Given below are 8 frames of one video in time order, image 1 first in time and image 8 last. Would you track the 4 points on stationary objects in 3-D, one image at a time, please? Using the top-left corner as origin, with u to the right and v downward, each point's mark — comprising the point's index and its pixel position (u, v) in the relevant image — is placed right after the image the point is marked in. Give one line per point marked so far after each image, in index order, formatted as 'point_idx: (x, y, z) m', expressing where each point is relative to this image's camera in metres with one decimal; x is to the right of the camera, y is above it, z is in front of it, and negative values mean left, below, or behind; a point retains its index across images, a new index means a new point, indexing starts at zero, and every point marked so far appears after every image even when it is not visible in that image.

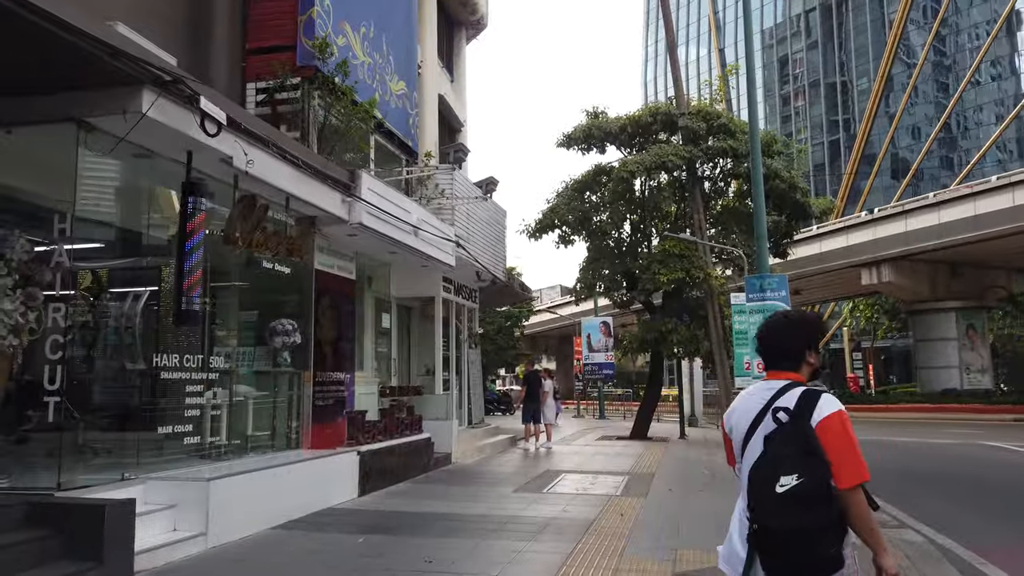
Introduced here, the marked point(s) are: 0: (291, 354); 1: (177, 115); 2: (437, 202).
0: (-2.9, -0.8, +9.7) m
1: (-2.9, +1.5, +6.5) m
2: (-1.4, +1.6, +13.8) m
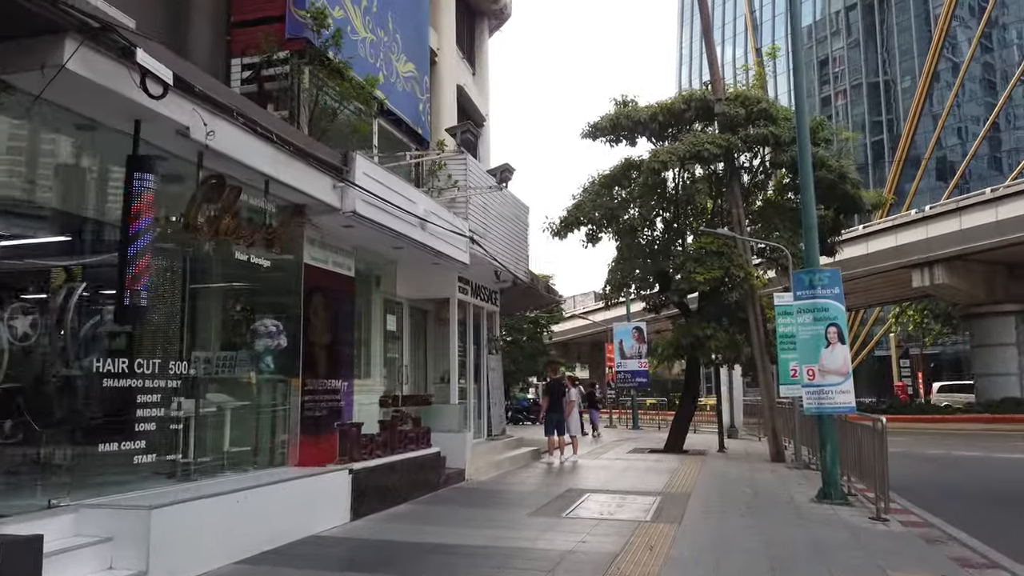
0: (-2.7, -0.8, +8.6) m
1: (-2.9, +1.6, +5.5) m
2: (-1.0, +1.6, +12.7) m
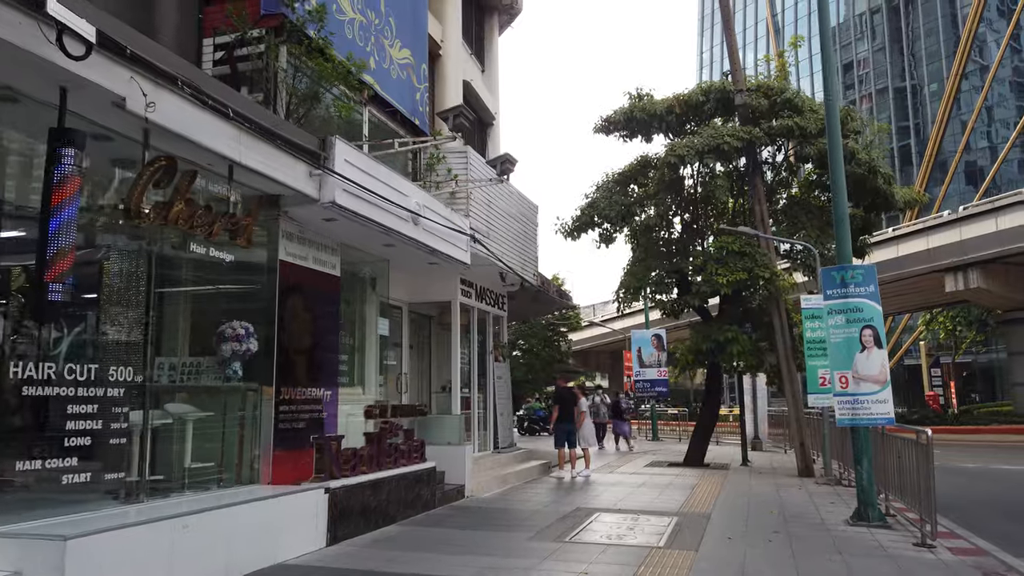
0: (-2.8, -0.8, +7.8) m
1: (-3.0, +1.6, +4.7) m
2: (-1.0, +1.6, +11.9) m
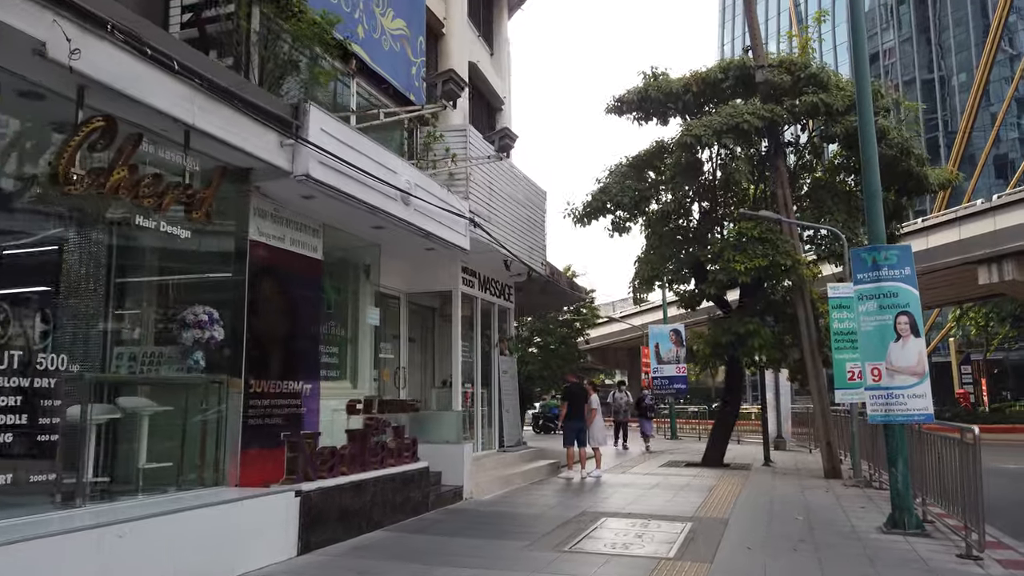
0: (-2.8, -0.6, +7.1) m
1: (-3.2, +1.8, +4.0) m
2: (-0.9, +1.7, +11.1) m
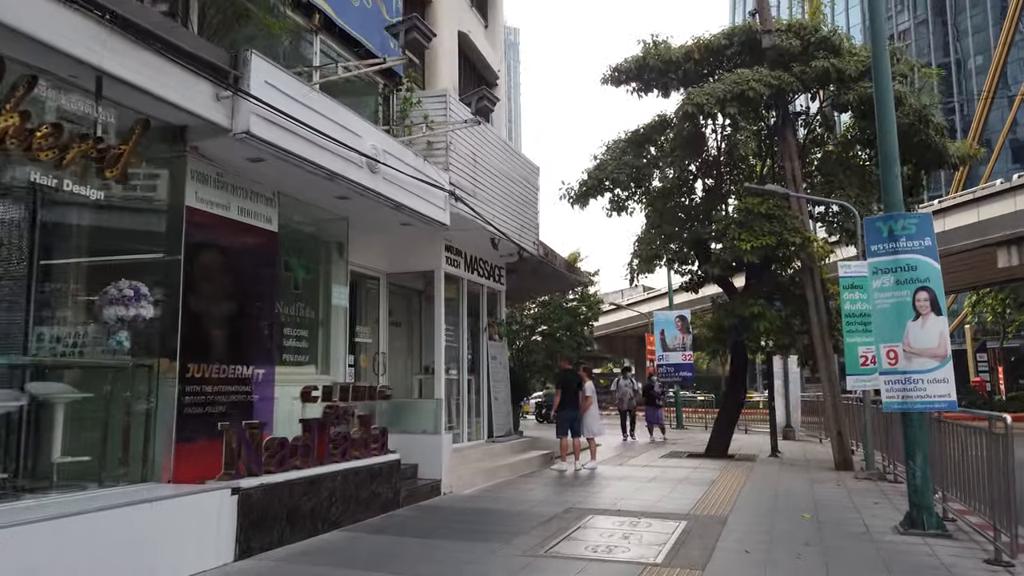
0: (-3.1, -0.4, +6.3) m
1: (-3.5, +2.0, +3.2) m
2: (-1.2, +2.0, +10.3) m
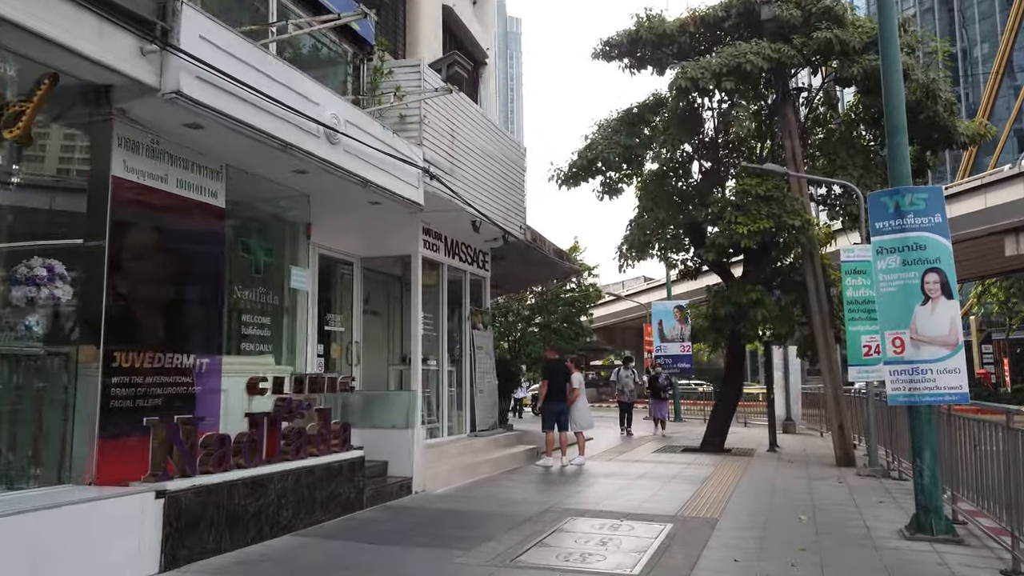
0: (-3.4, -0.2, +5.6) m
1: (-3.8, +2.1, +2.5) m
2: (-1.4, +2.2, +9.6) m
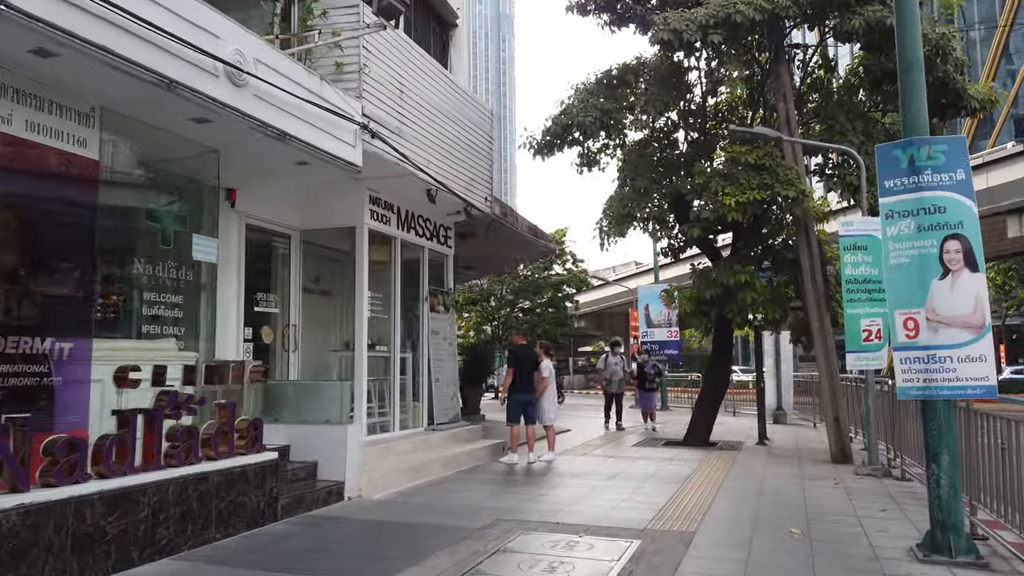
0: (-3.9, 0.0, +4.4) m
1: (-4.3, +2.2, +1.2) m
2: (-2.0, +2.5, +8.3) m
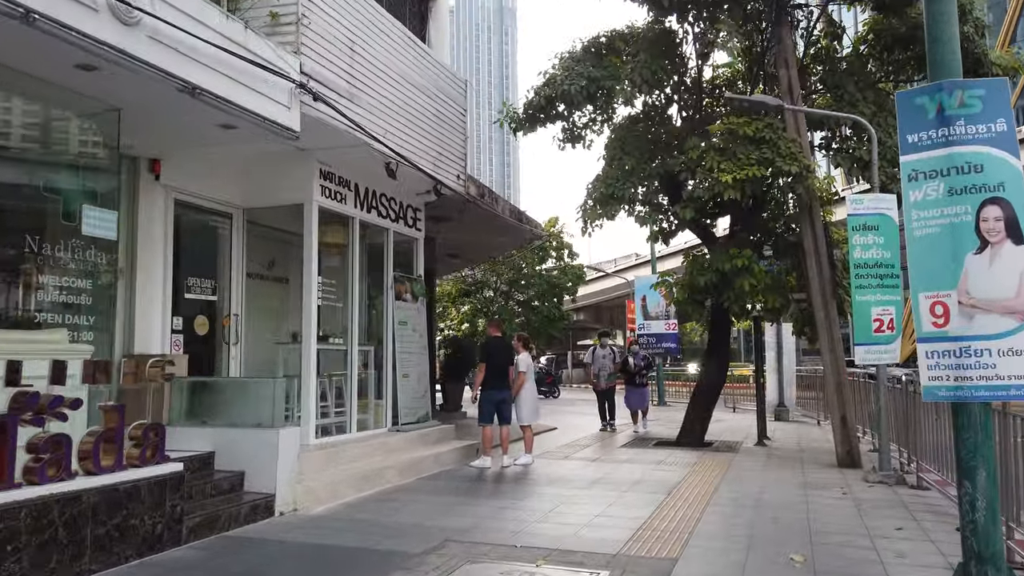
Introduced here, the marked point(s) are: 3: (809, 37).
0: (-4.3, +0.1, +3.3) m
1: (-4.7, +2.3, +0.1) m
2: (-2.3, +2.7, +7.2) m
3: (+4.4, +3.7, +11.3) m
